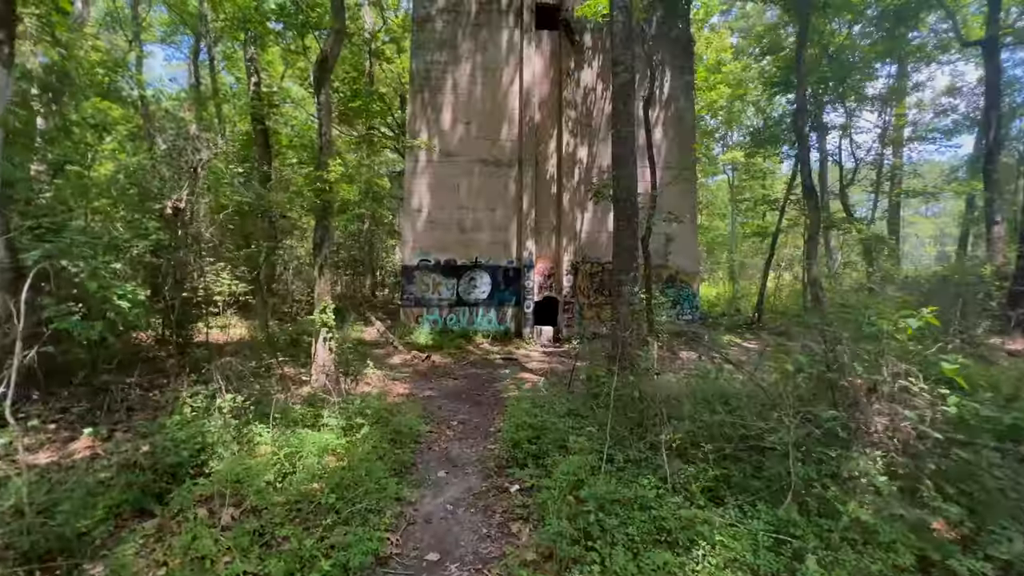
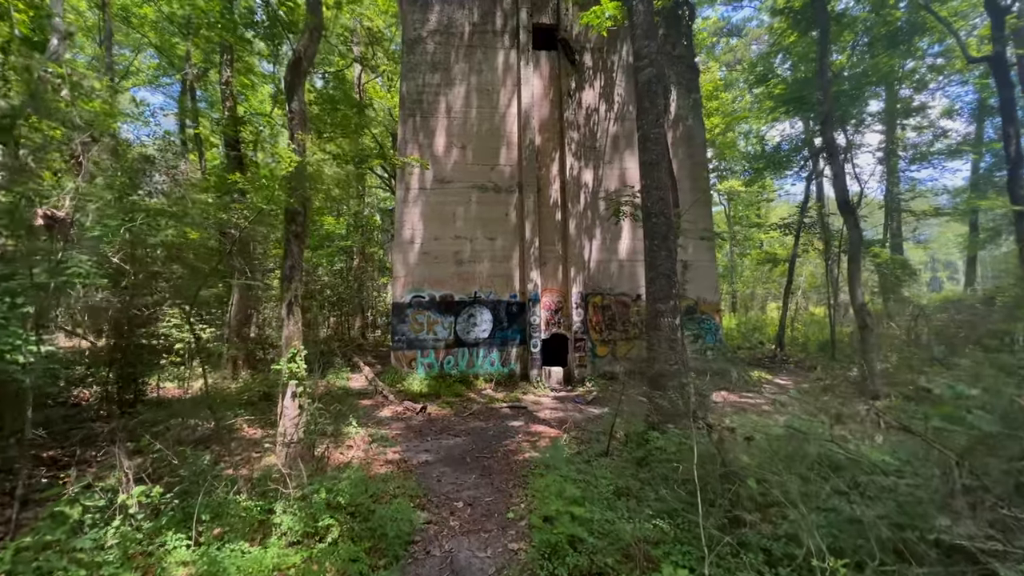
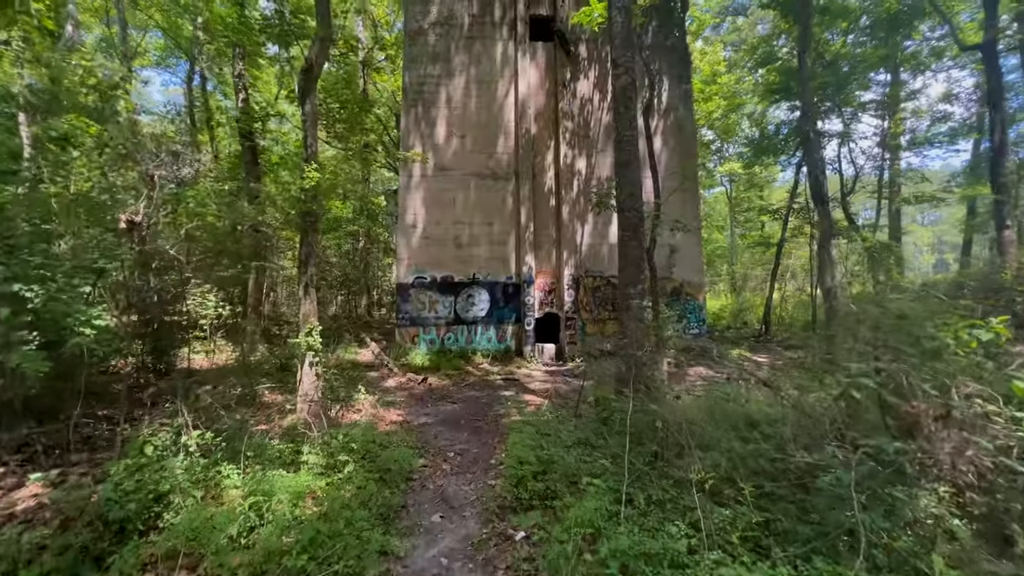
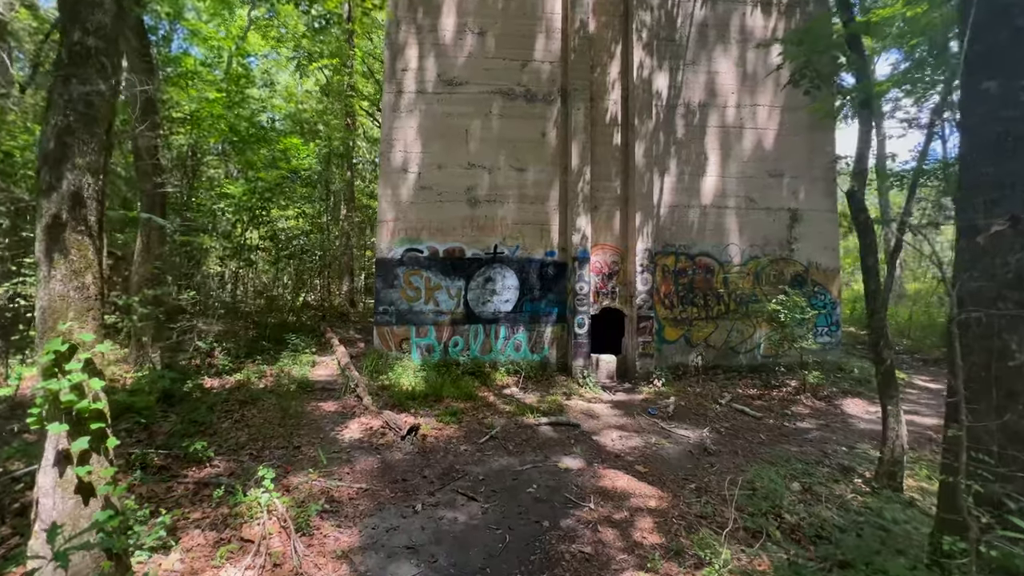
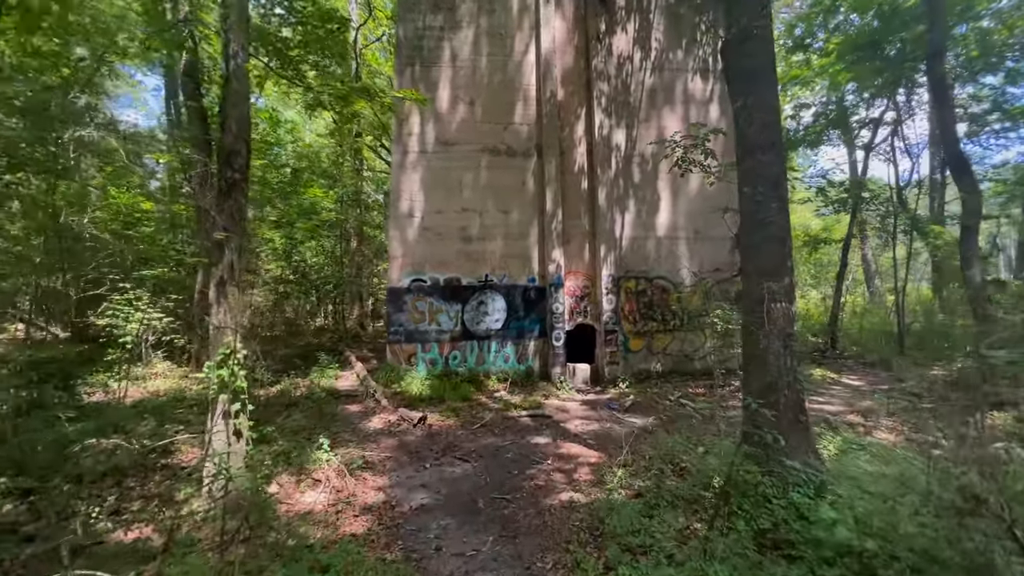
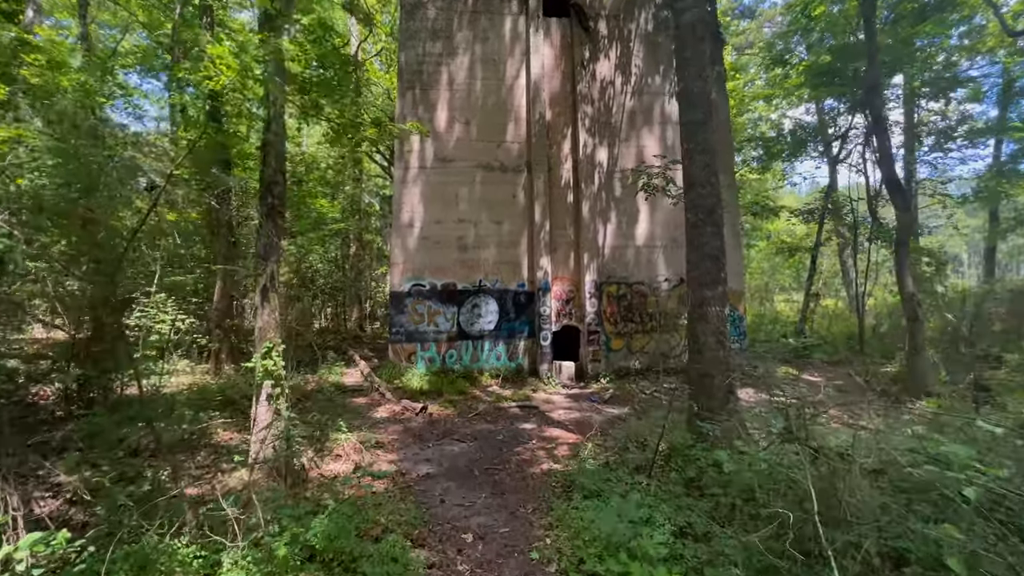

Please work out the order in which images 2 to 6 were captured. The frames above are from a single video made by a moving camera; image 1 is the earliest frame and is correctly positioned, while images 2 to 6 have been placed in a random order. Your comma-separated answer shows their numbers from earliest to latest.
3, 2, 6, 5, 4
